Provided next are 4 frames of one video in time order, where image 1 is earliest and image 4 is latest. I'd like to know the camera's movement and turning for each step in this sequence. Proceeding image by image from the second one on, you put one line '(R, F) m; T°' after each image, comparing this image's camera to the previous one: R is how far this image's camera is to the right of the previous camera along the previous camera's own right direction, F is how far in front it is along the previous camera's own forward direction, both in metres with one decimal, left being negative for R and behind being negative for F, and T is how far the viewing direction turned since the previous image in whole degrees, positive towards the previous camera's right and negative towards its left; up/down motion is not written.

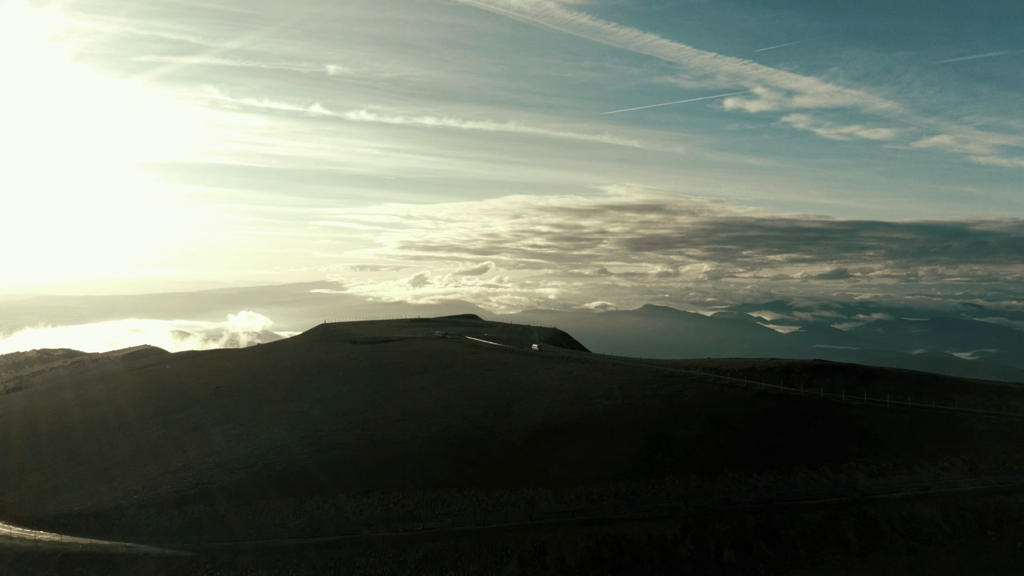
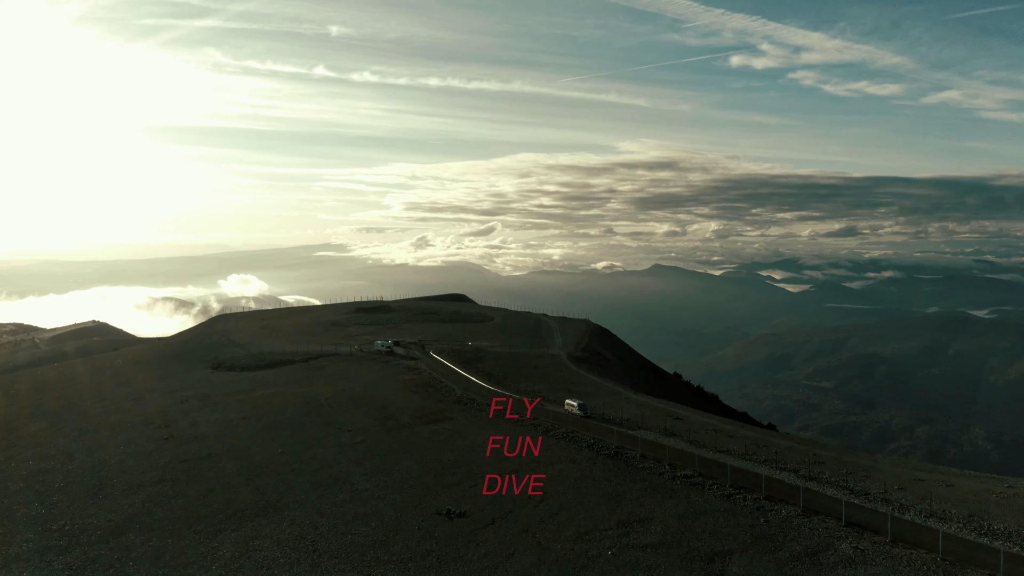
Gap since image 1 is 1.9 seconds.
(-0.6, +8.1) m; -1°
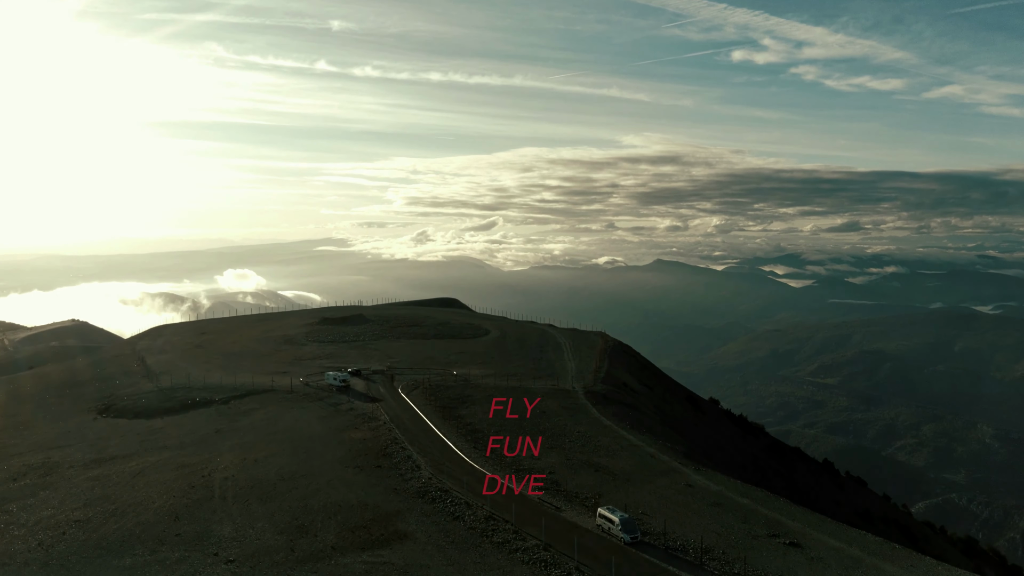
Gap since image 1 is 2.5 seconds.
(-0.3, +2.1) m; 0°
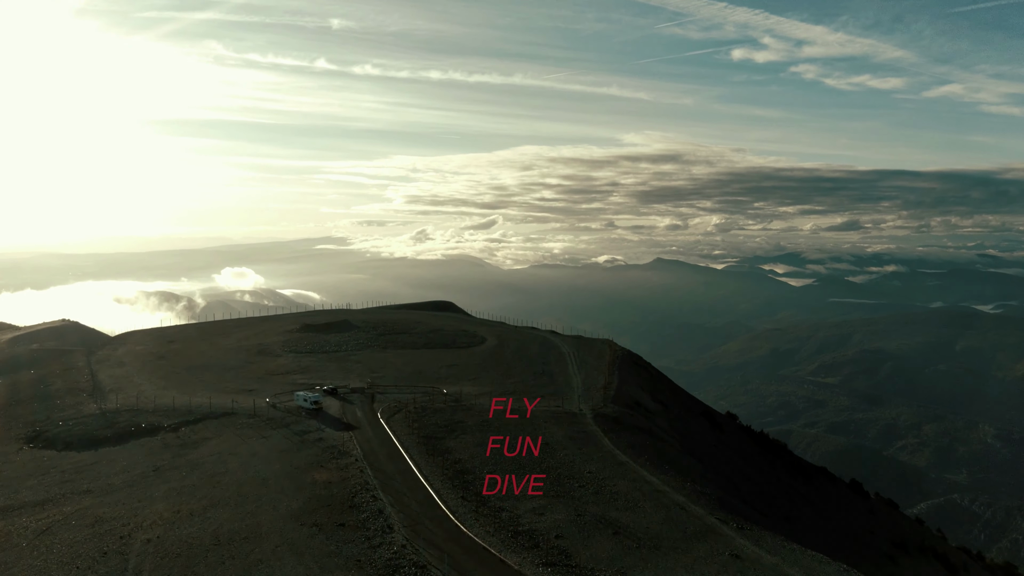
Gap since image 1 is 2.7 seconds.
(+1.0, -4.3) m; 0°
